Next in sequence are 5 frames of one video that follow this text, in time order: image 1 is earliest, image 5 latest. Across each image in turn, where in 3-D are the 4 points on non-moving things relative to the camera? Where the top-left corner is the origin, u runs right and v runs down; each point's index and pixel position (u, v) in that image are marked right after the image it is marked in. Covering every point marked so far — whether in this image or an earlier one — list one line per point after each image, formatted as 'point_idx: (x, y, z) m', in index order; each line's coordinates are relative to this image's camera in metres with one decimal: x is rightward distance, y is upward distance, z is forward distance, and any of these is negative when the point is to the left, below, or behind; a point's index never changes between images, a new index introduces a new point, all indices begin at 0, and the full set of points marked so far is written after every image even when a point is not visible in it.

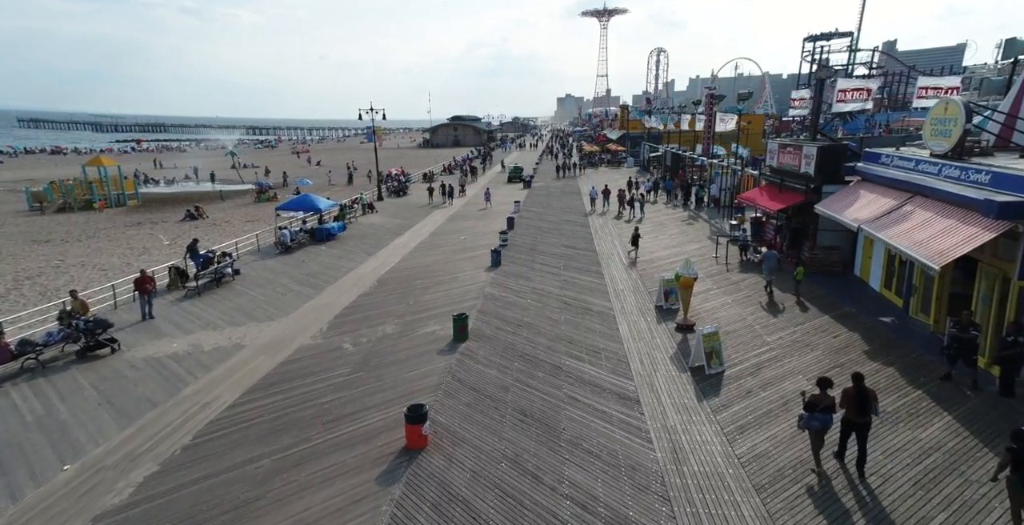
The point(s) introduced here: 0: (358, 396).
0: (-2.5, -2.2, +8.0) m
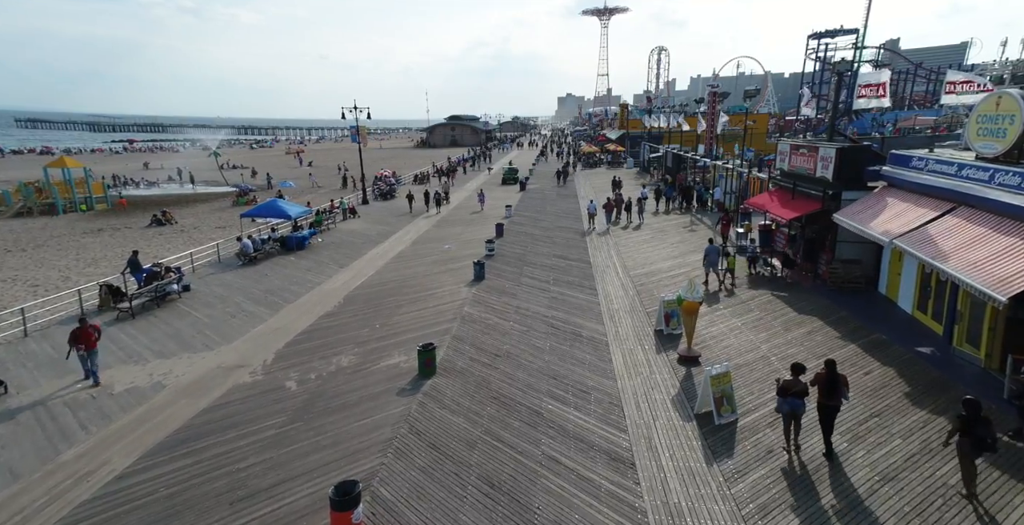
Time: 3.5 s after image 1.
0: (-3.0, -2.6, +6.5) m
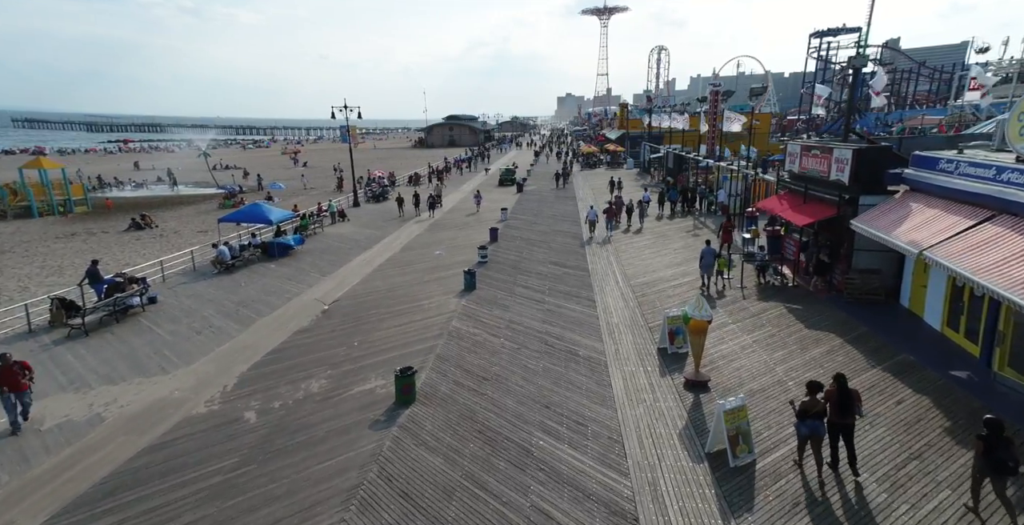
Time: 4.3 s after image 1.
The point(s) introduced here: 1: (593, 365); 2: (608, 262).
0: (-3.2, -2.9, +5.5) m
1: (+1.6, -2.0, +9.7) m
2: (+3.2, 0.0, +16.4) m
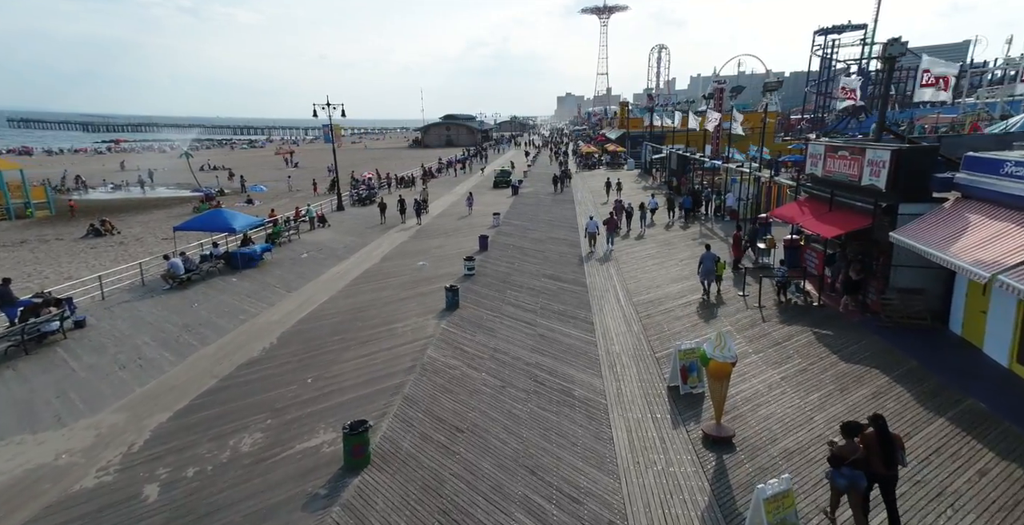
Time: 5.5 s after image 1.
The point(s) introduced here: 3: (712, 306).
0: (-3.5, -3.3, +3.9) m
1: (+1.3, -2.4, +8.0) m
2: (+2.9, -0.4, +14.8) m
3: (+5.0, -1.0, +12.6) m
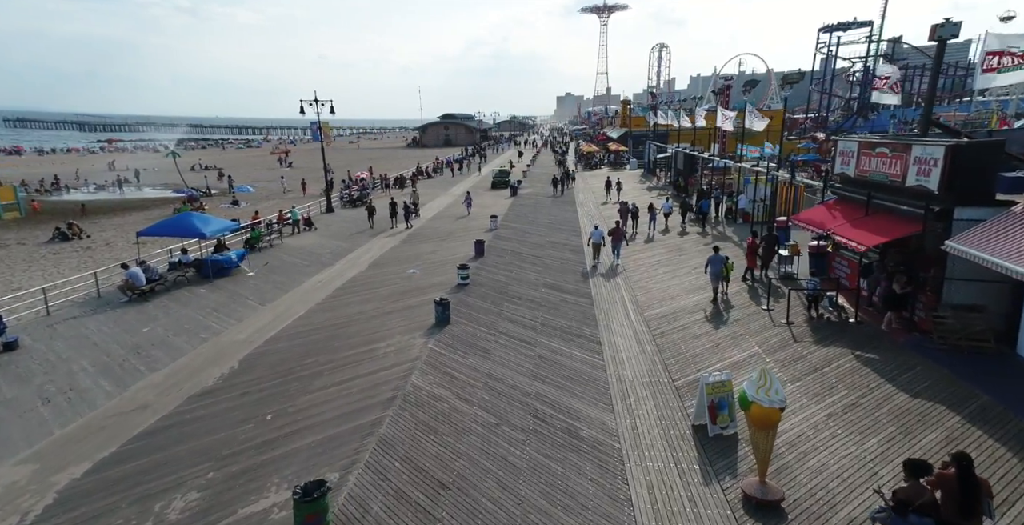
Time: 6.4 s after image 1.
0: (-3.6, -3.5, +2.5) m
1: (+1.2, -2.7, +6.6) m
2: (+2.8, -0.6, +13.4) m
3: (+5.0, -1.2, +11.2) m
